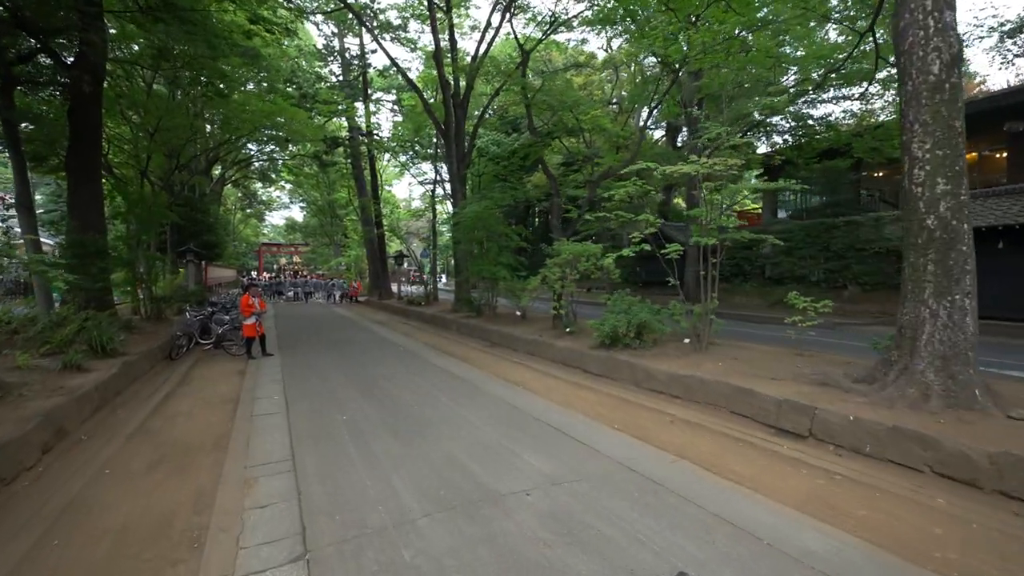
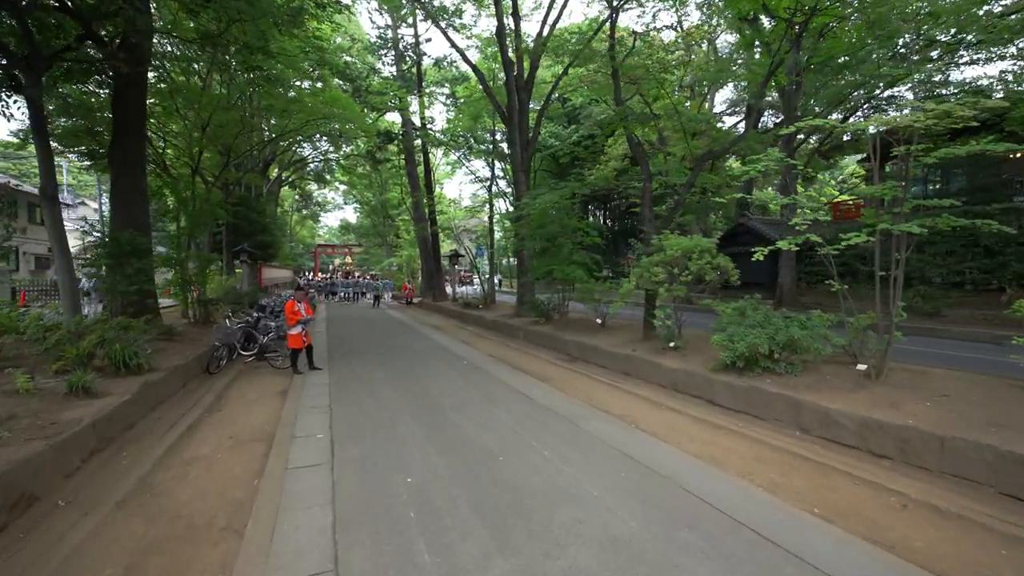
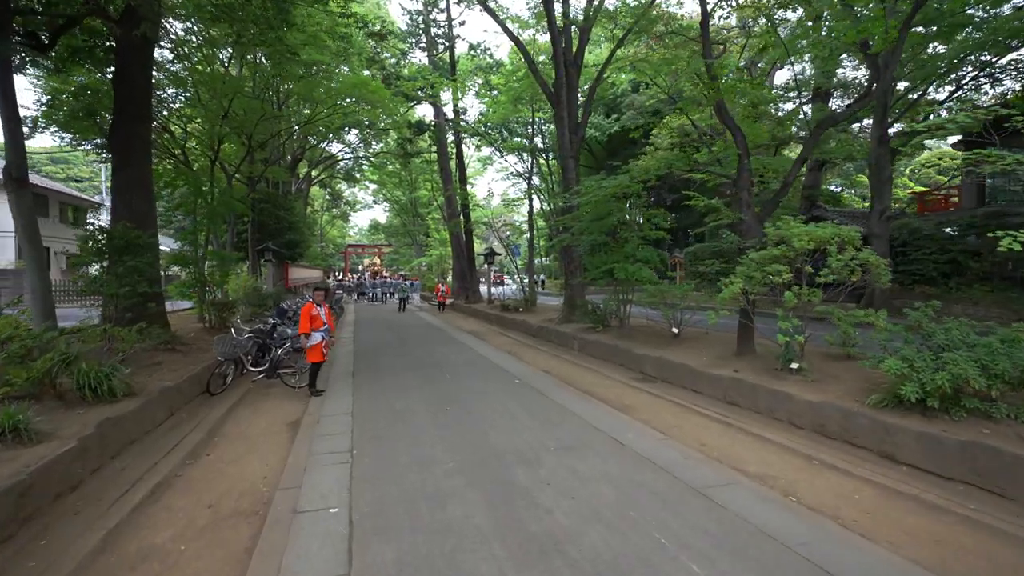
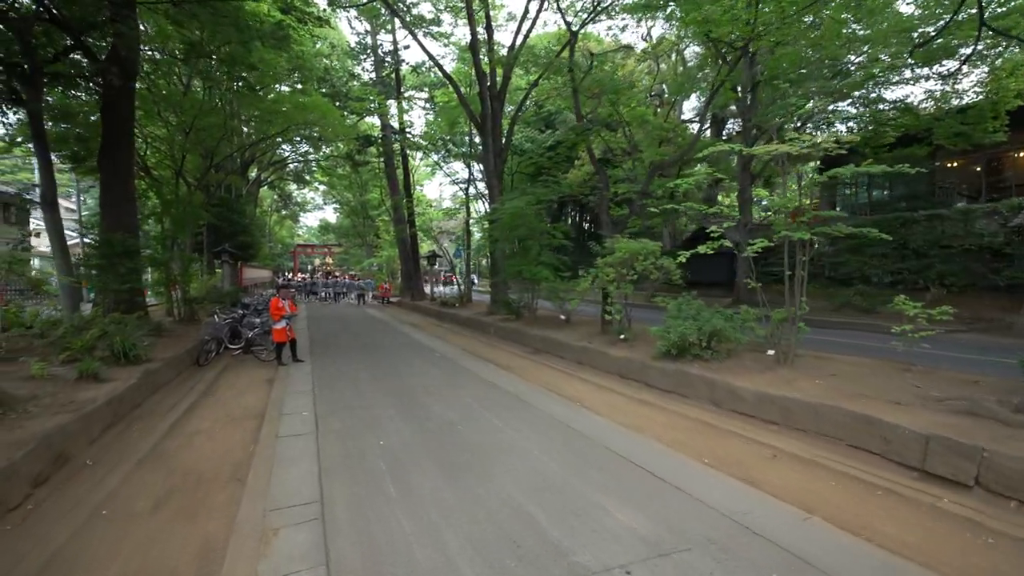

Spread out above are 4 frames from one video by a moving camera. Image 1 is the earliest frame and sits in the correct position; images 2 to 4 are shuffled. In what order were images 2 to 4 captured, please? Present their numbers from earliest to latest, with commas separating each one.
4, 2, 3
